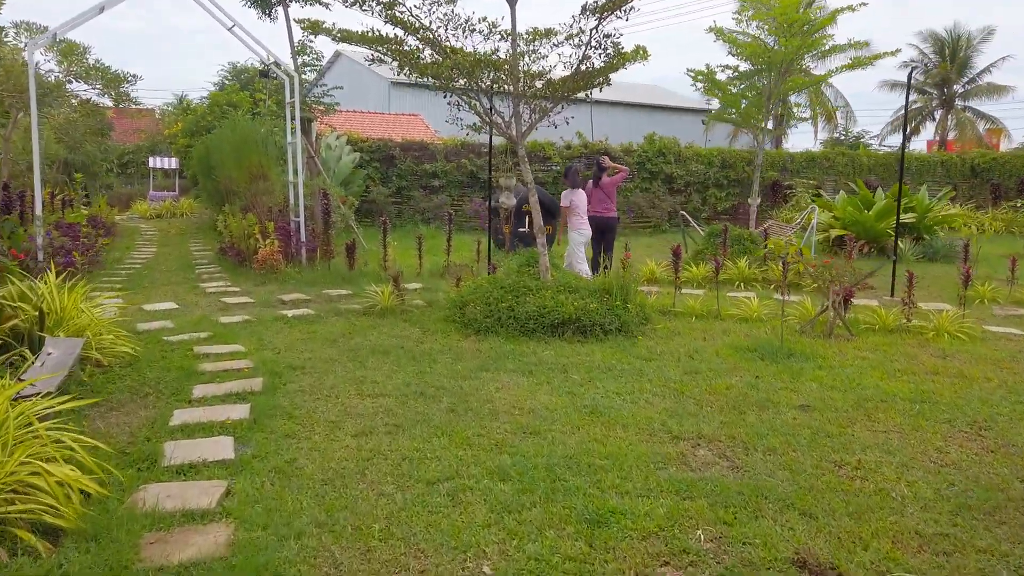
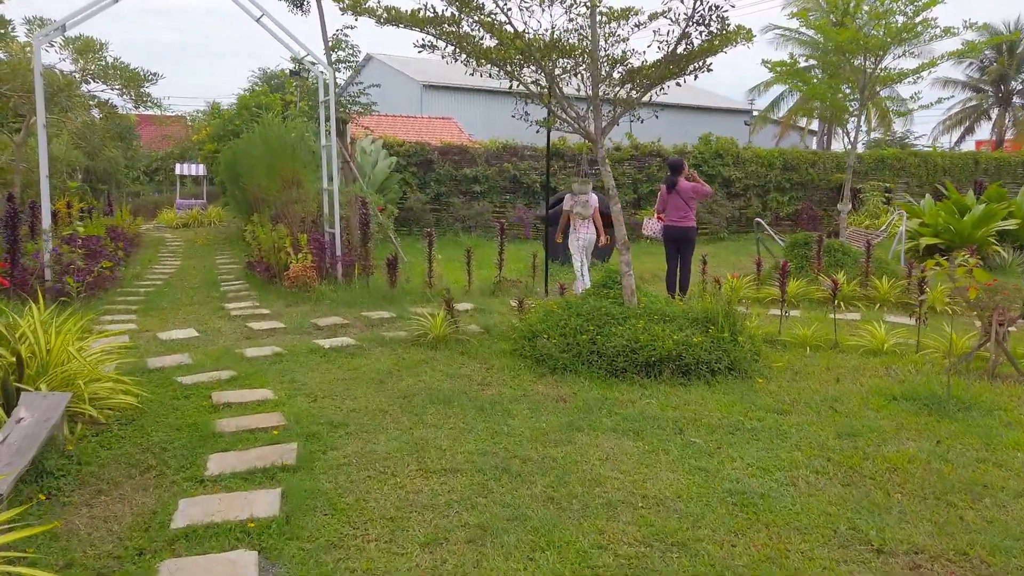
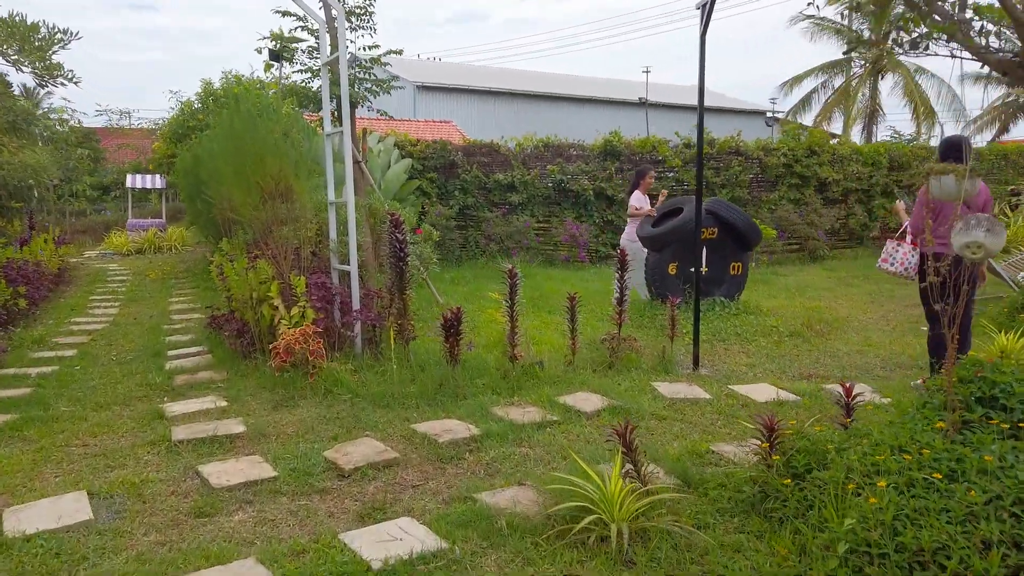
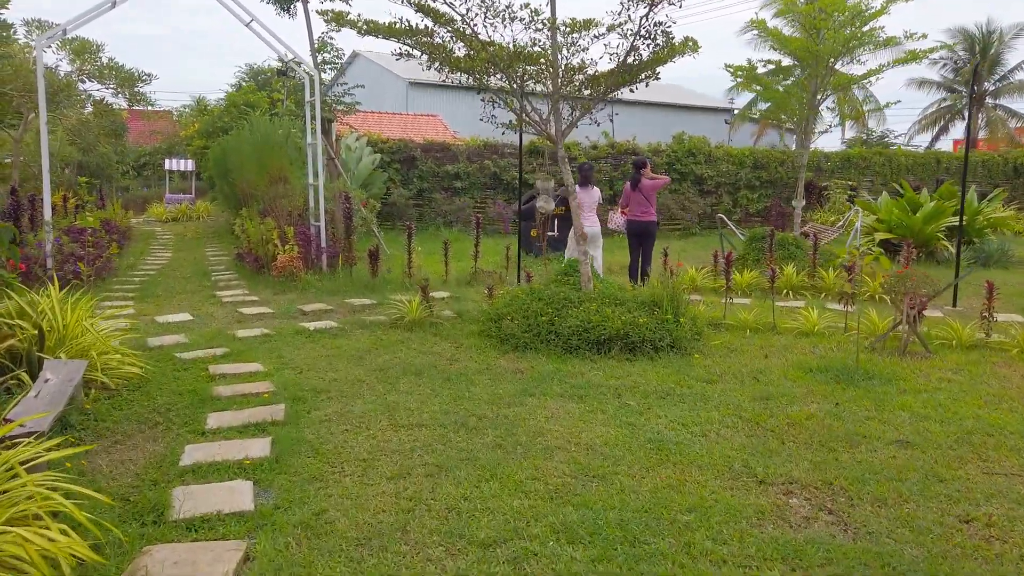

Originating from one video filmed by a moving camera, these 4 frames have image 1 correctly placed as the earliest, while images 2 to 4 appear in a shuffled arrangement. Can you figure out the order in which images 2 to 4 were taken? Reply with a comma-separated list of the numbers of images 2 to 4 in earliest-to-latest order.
4, 2, 3
